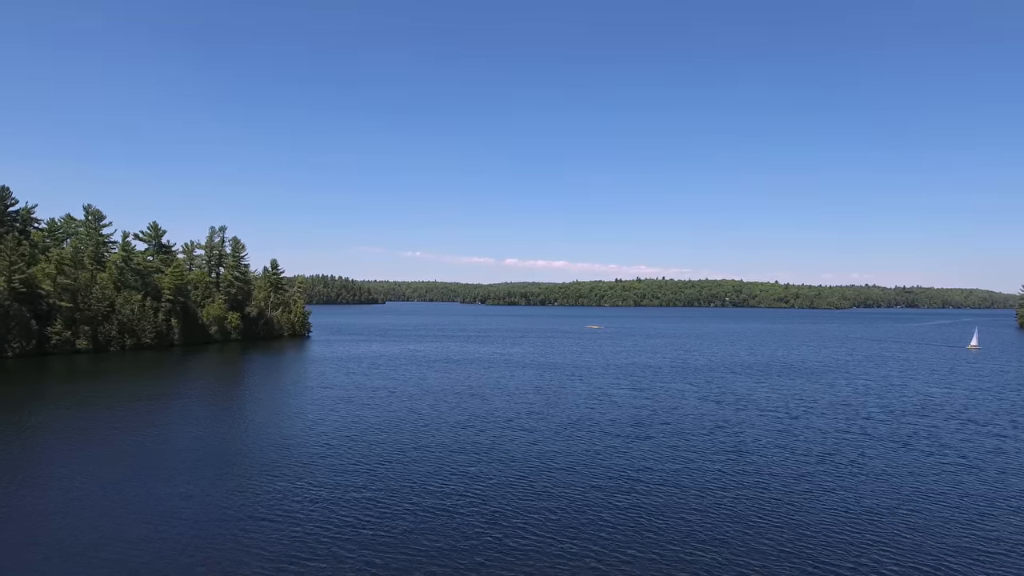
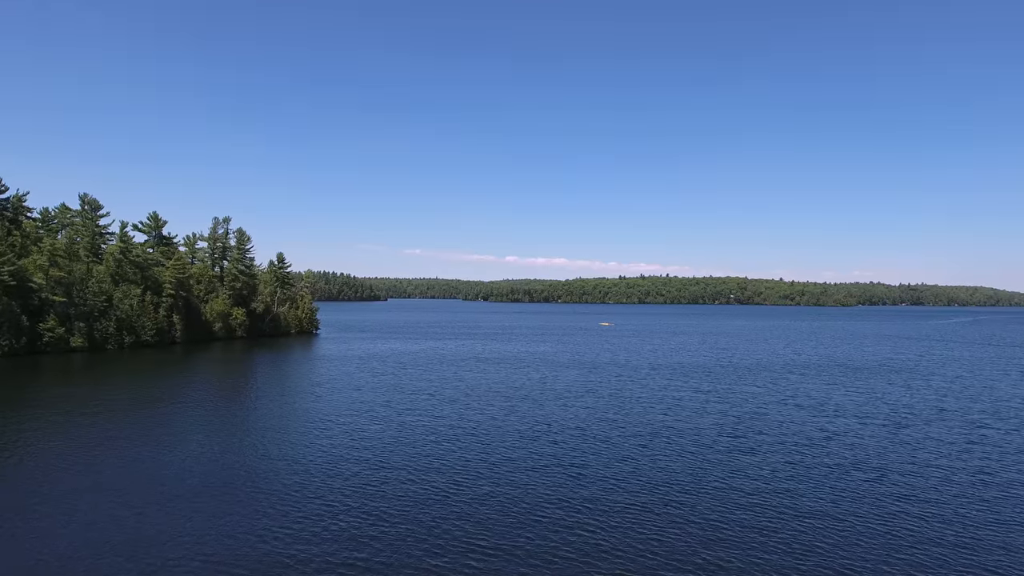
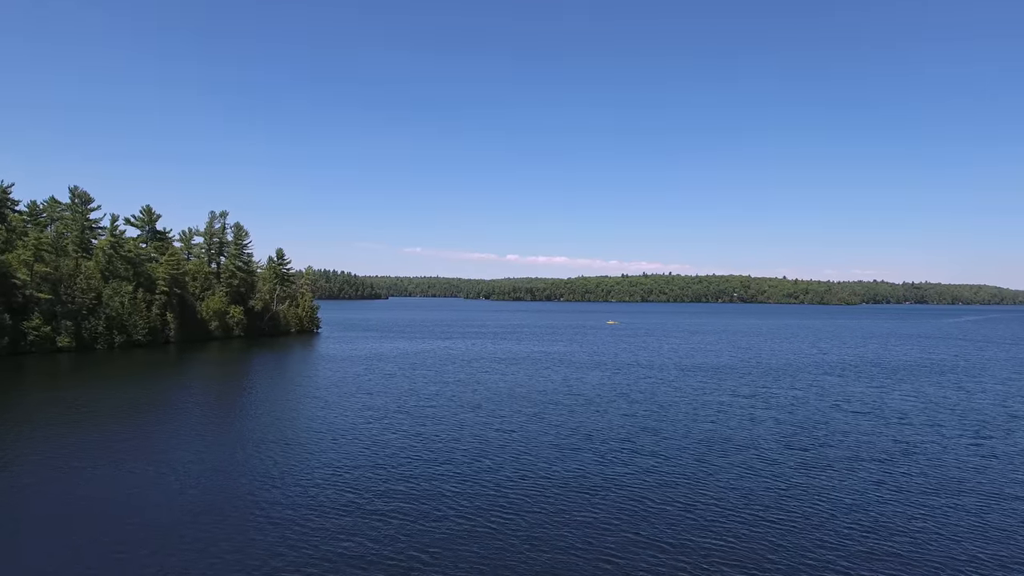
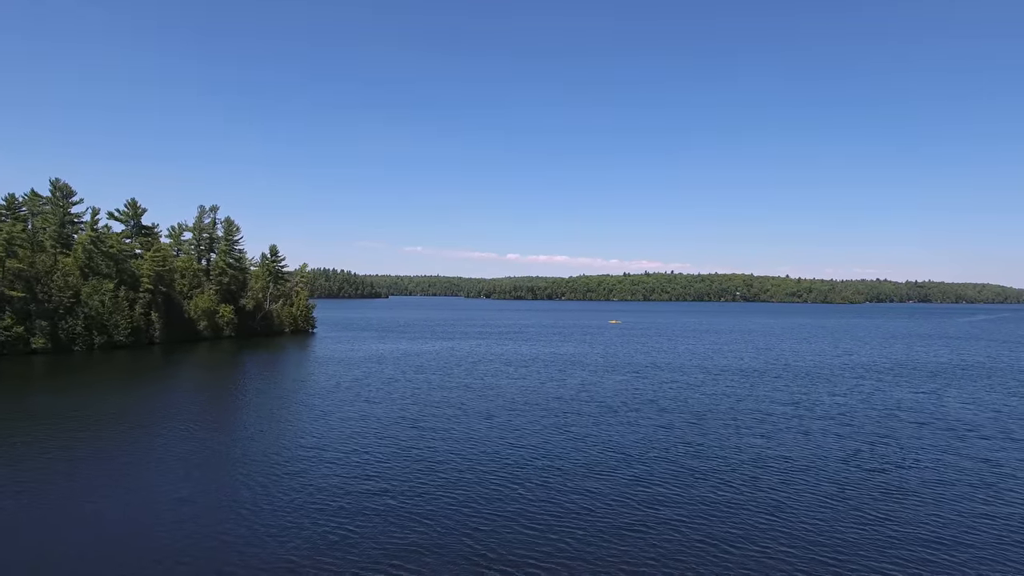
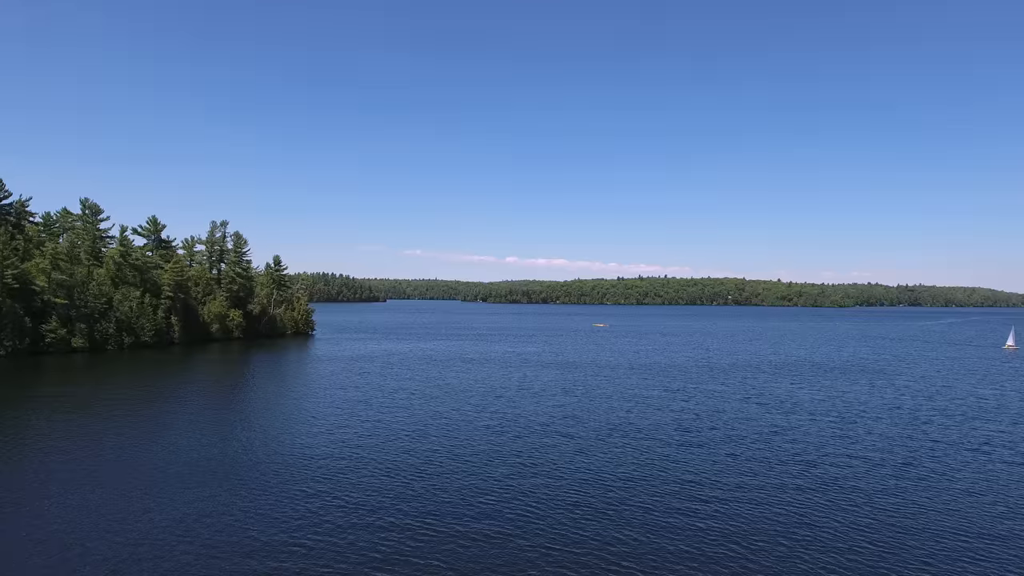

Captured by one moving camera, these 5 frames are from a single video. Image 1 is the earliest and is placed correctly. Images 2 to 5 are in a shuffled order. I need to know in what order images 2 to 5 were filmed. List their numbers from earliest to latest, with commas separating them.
5, 2, 3, 4
